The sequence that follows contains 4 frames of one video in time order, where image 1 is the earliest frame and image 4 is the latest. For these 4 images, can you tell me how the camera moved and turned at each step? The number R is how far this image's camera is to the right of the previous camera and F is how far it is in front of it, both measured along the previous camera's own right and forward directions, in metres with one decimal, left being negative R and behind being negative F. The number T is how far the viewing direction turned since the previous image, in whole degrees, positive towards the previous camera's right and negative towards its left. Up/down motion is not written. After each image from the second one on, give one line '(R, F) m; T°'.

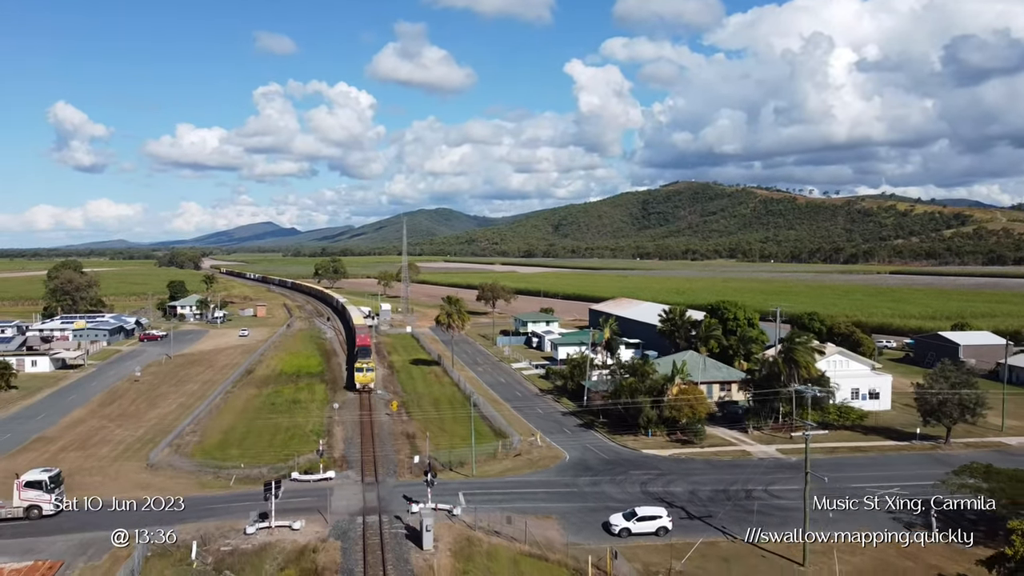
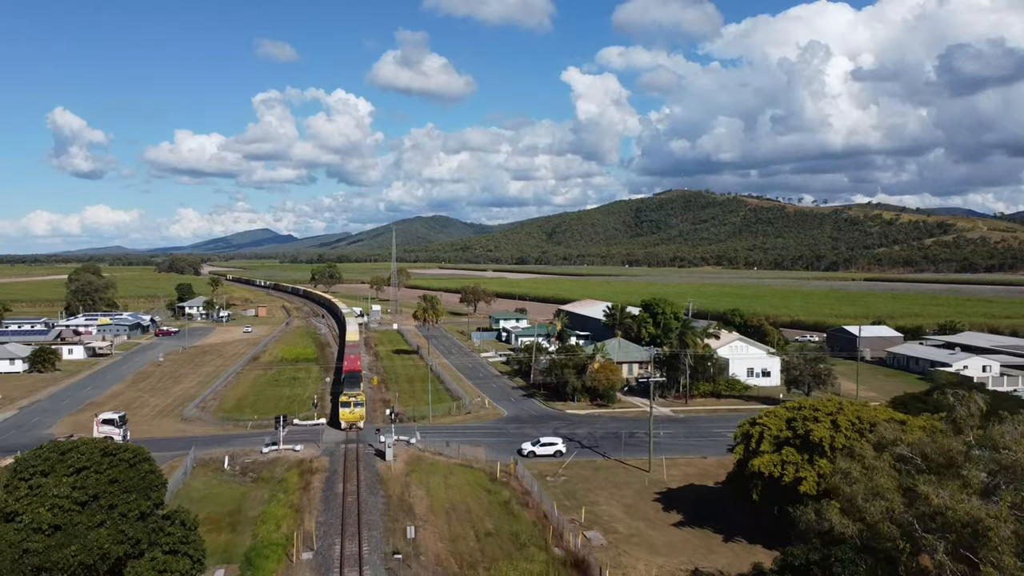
(+2.7, -11.2) m; 0°
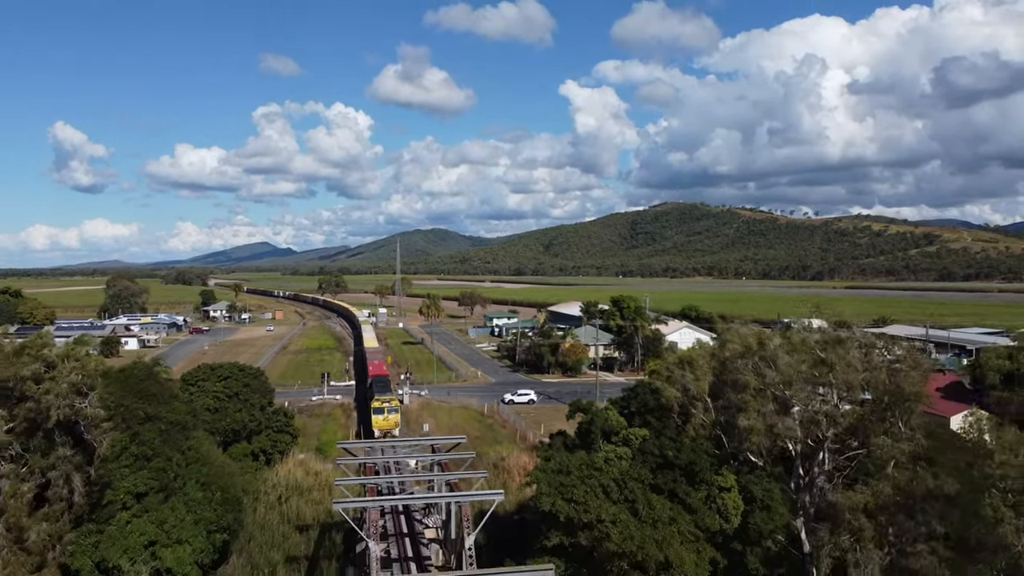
(+0.9, -13.4) m; 0°
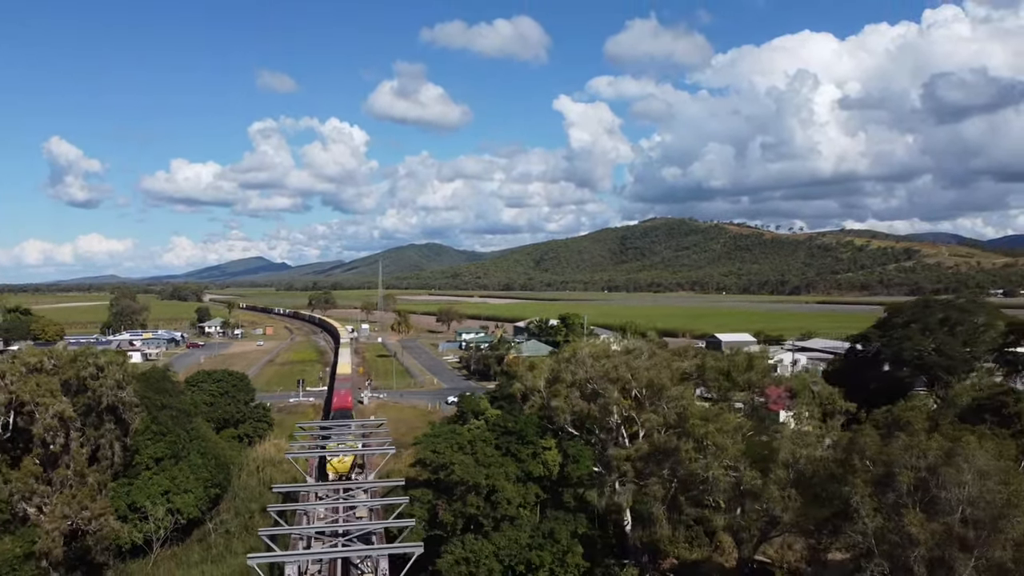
(+4.1, -11.6) m; 0°
